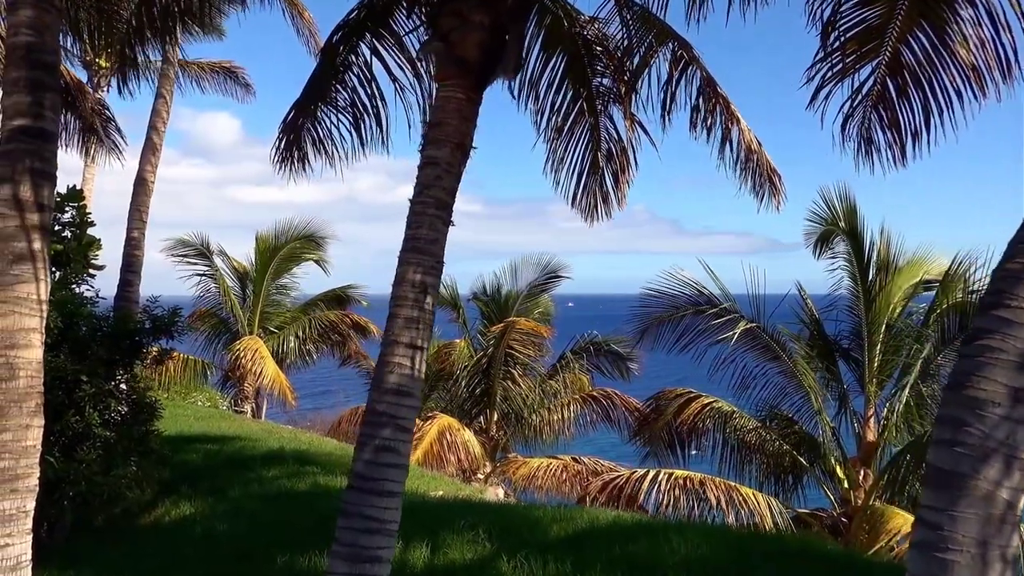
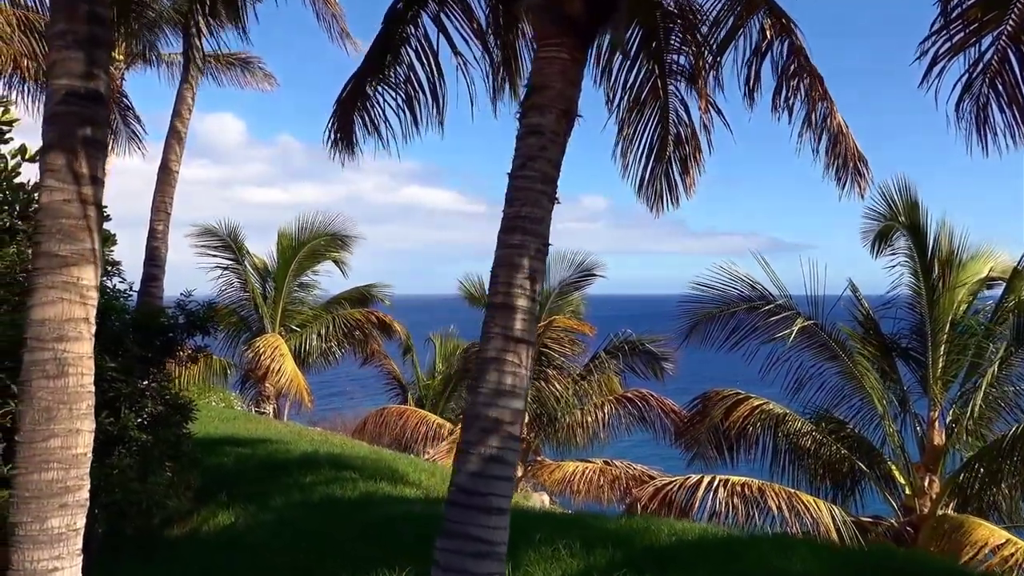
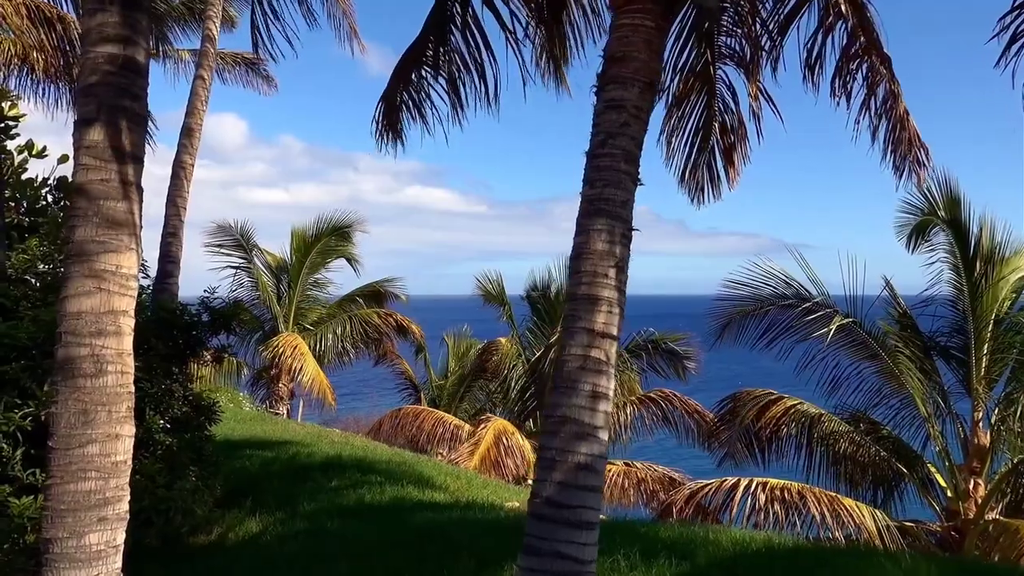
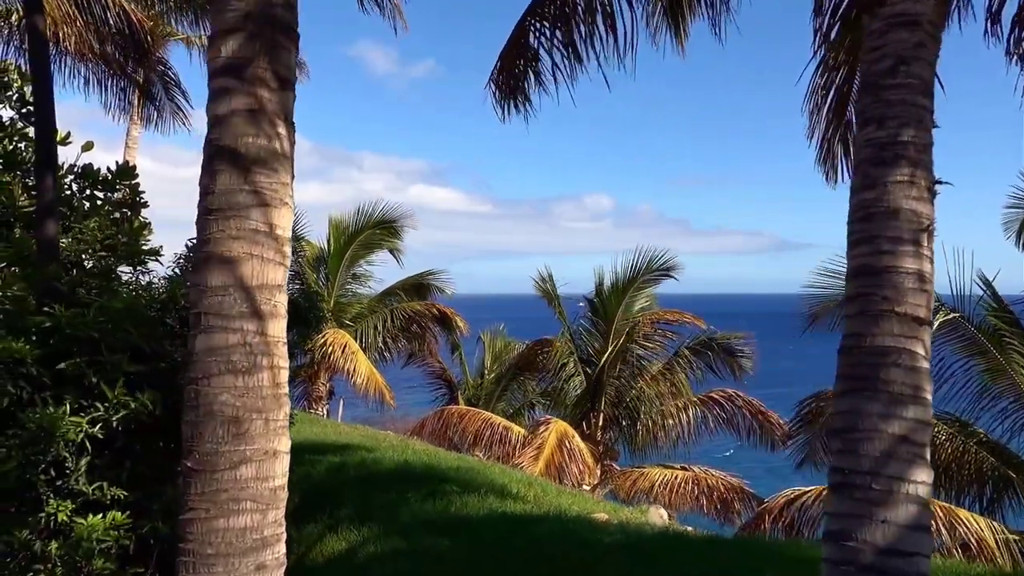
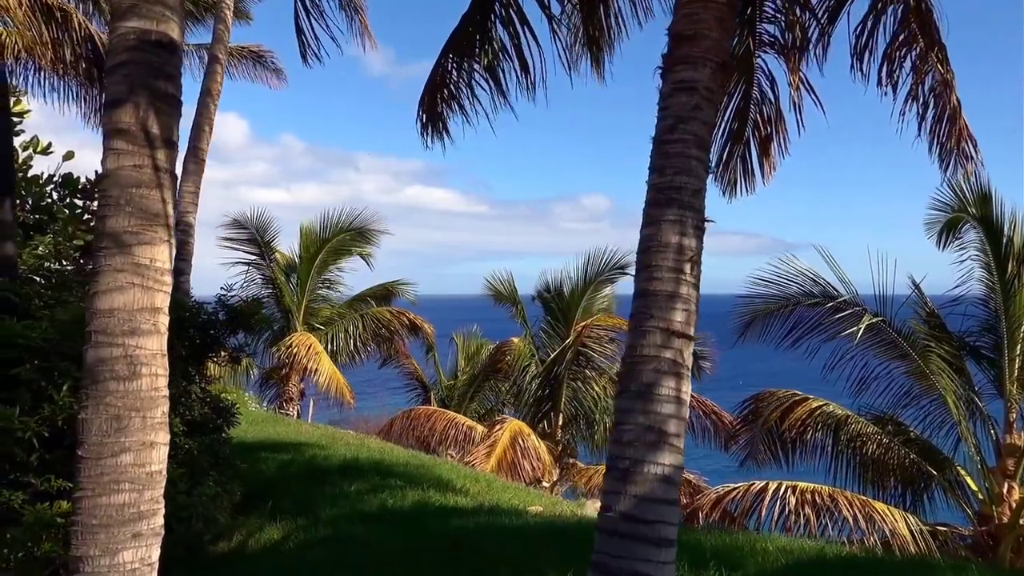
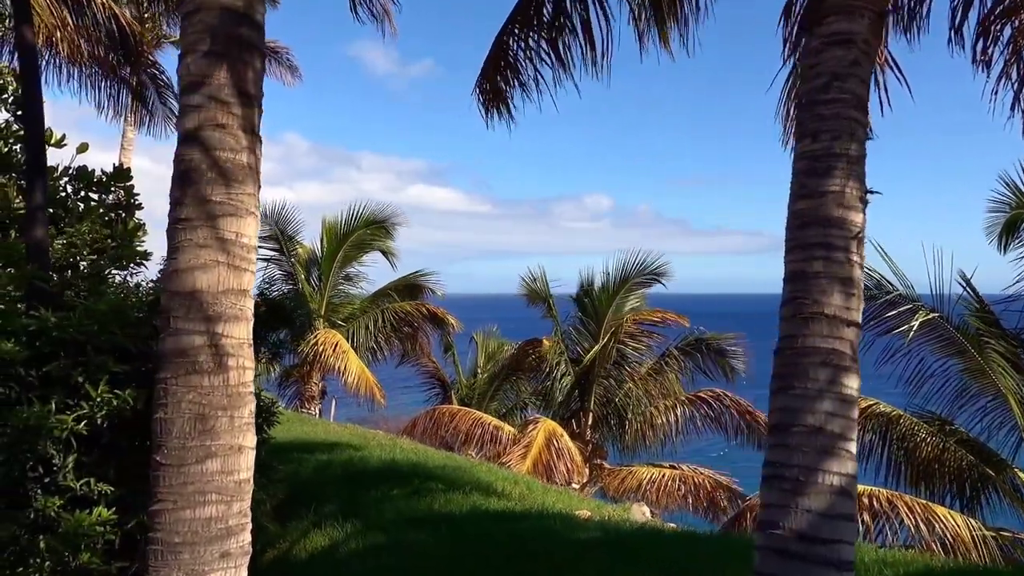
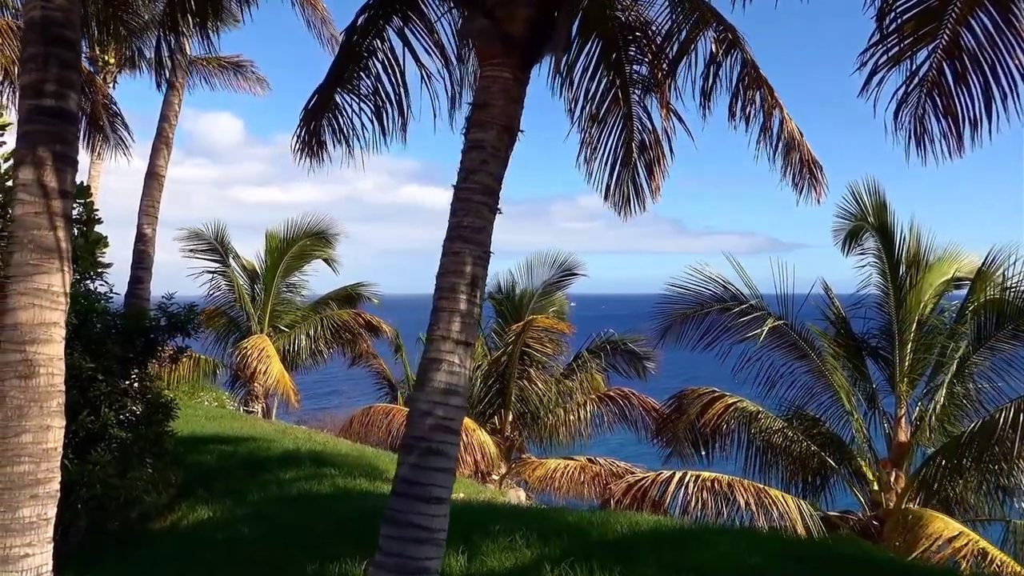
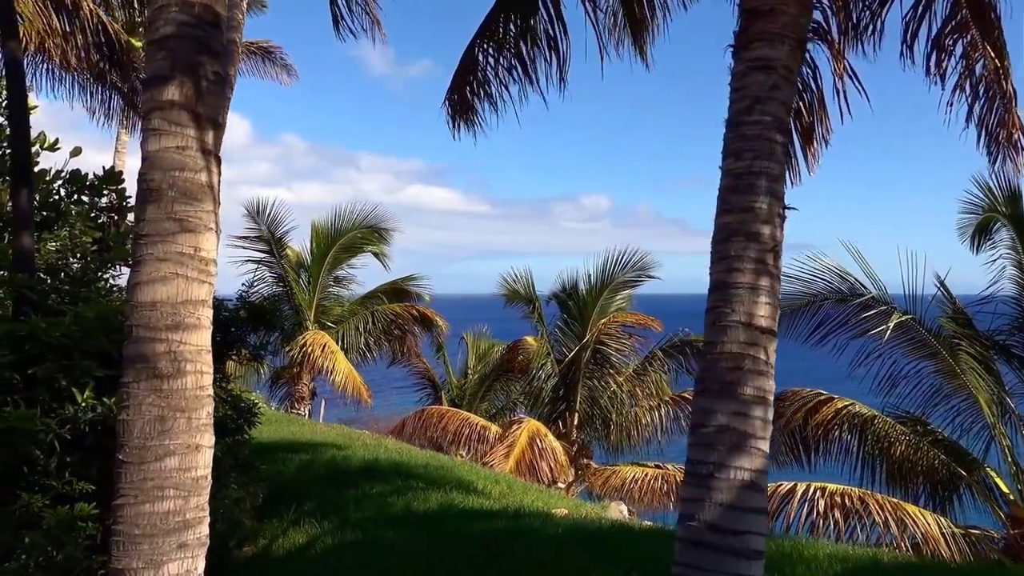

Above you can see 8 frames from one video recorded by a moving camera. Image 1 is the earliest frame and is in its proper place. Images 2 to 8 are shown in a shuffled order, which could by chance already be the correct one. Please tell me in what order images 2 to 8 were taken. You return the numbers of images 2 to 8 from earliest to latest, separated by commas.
7, 2, 3, 5, 8, 6, 4
